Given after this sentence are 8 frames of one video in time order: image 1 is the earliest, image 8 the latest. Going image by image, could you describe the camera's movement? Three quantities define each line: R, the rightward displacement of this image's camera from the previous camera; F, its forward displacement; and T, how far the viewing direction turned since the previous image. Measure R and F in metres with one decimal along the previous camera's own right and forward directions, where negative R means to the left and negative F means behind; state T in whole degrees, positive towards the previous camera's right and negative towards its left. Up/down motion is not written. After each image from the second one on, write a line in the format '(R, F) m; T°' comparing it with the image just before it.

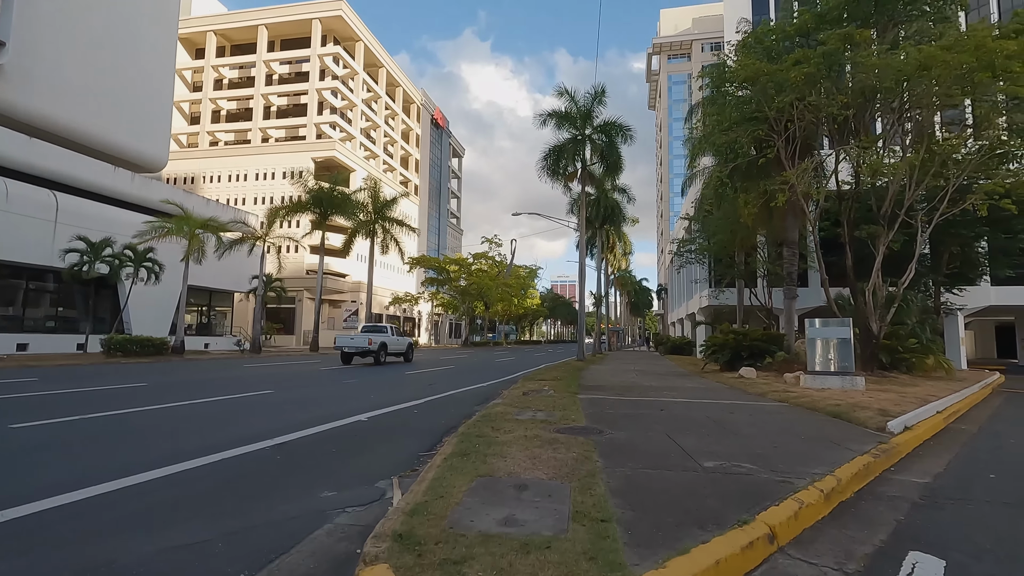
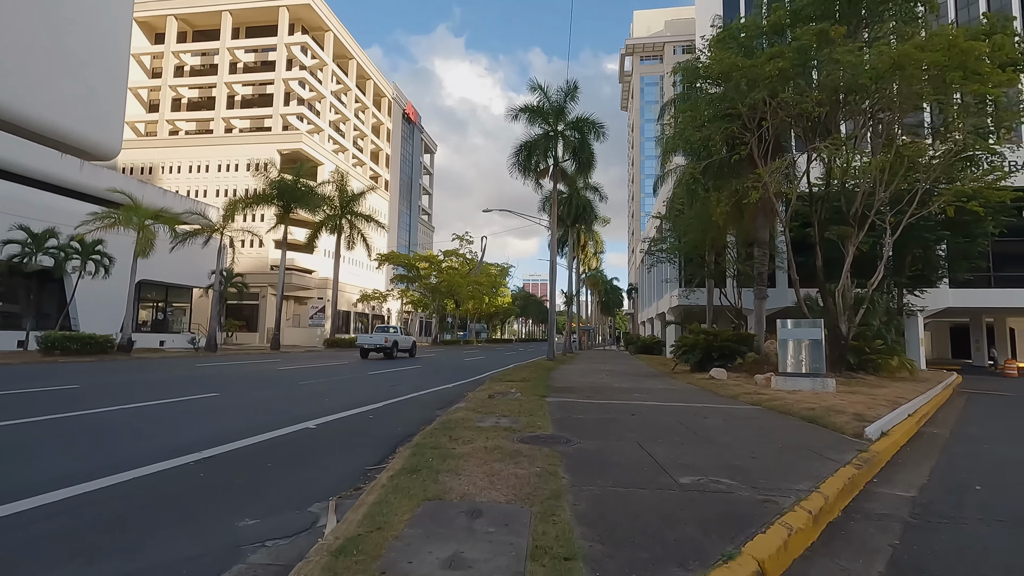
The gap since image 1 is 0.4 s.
(+0.1, +0.6) m; +3°
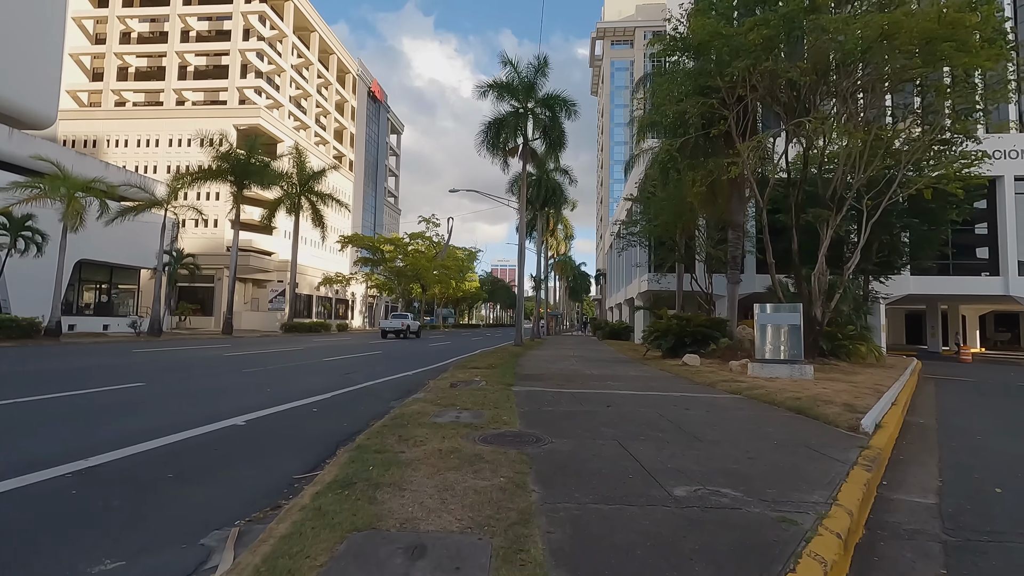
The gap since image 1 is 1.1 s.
(+0.1, +1.0) m; +3°
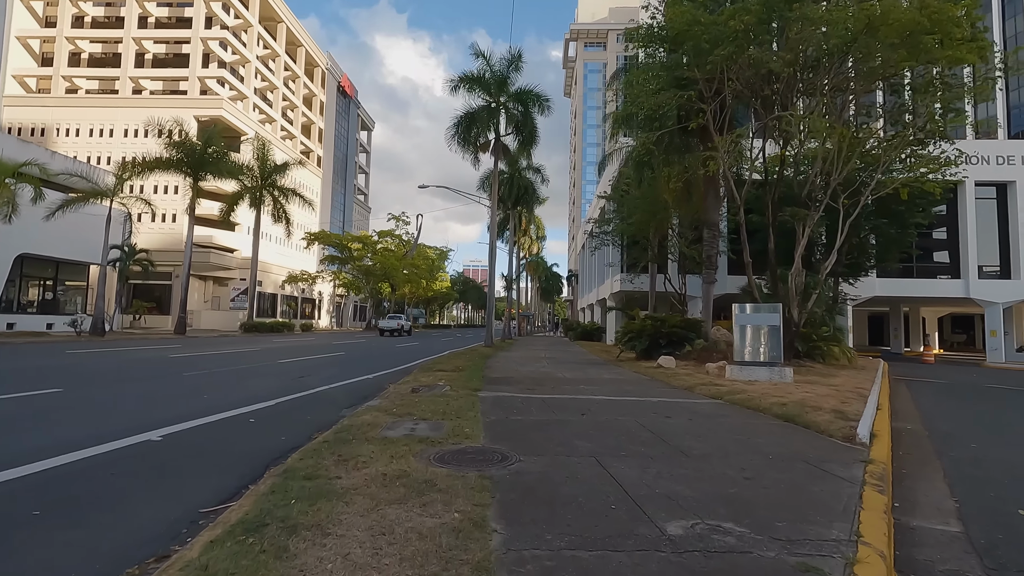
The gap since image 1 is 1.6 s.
(+0.1, +0.9) m; +3°
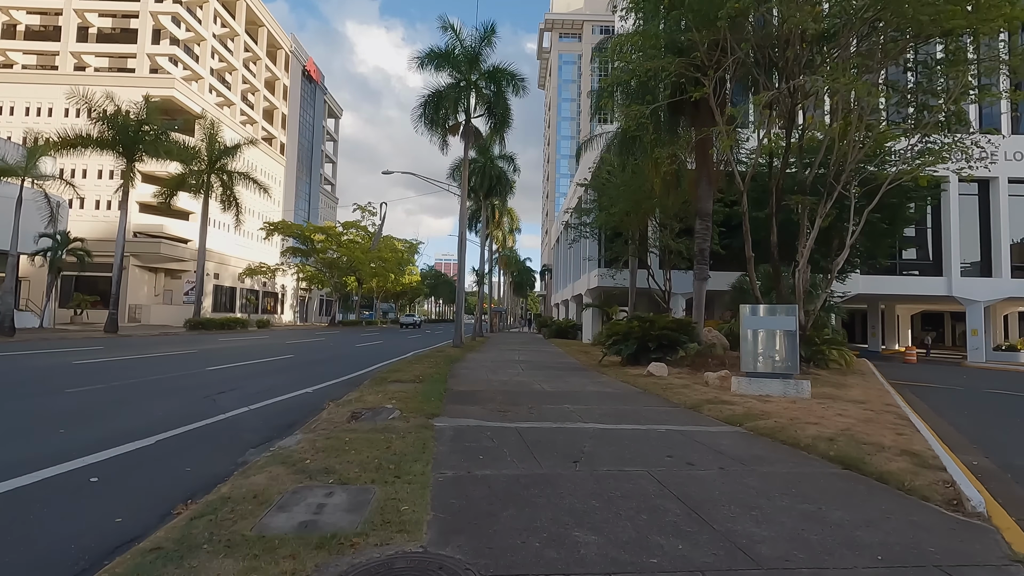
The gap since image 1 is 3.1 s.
(+0.1, +2.3) m; +3°
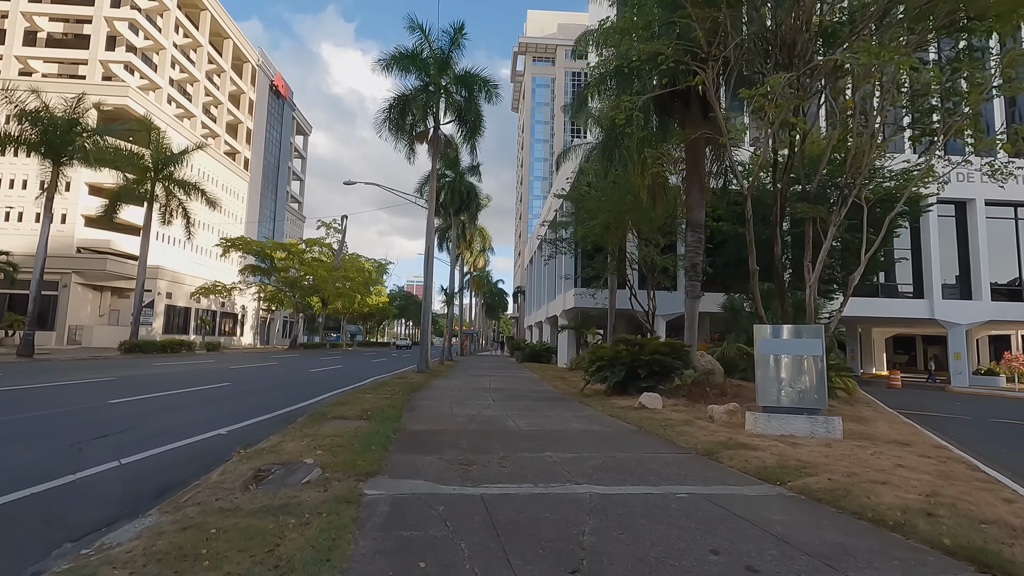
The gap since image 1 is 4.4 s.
(+0.1, +2.1) m; +3°
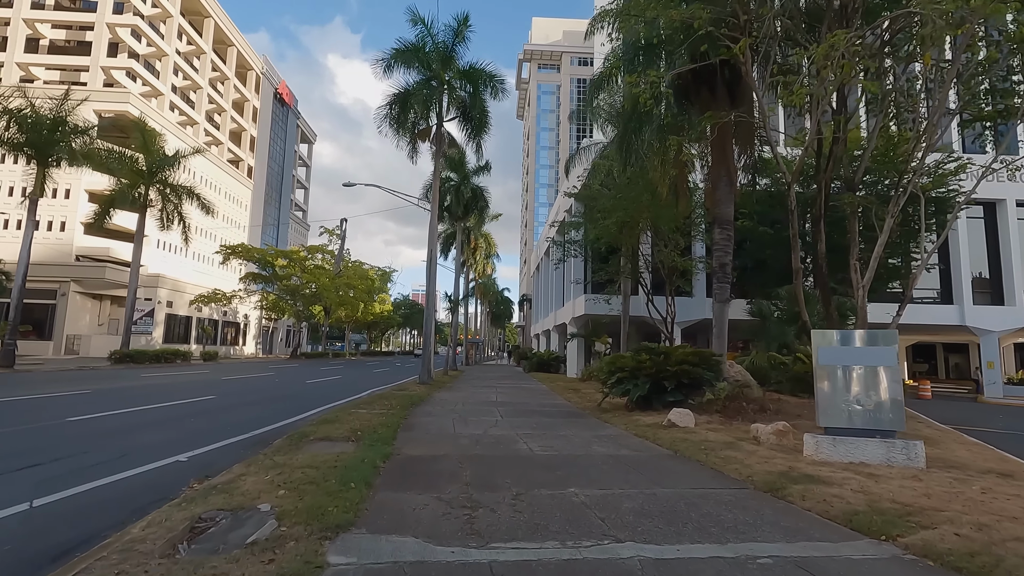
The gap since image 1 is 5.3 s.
(-0.1, +1.5) m; -1°
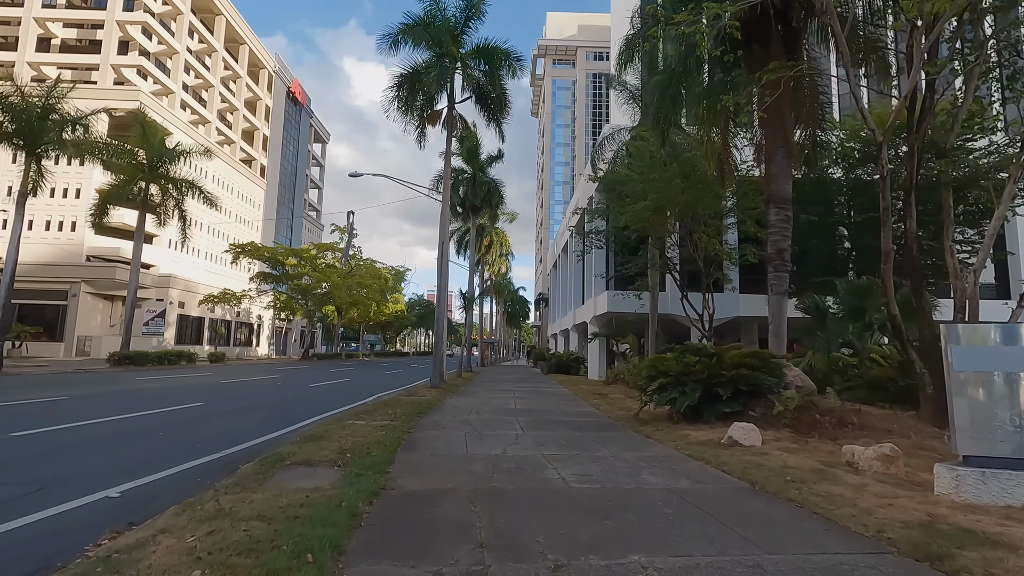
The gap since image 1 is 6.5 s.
(-0.1, +1.9) m; -2°
